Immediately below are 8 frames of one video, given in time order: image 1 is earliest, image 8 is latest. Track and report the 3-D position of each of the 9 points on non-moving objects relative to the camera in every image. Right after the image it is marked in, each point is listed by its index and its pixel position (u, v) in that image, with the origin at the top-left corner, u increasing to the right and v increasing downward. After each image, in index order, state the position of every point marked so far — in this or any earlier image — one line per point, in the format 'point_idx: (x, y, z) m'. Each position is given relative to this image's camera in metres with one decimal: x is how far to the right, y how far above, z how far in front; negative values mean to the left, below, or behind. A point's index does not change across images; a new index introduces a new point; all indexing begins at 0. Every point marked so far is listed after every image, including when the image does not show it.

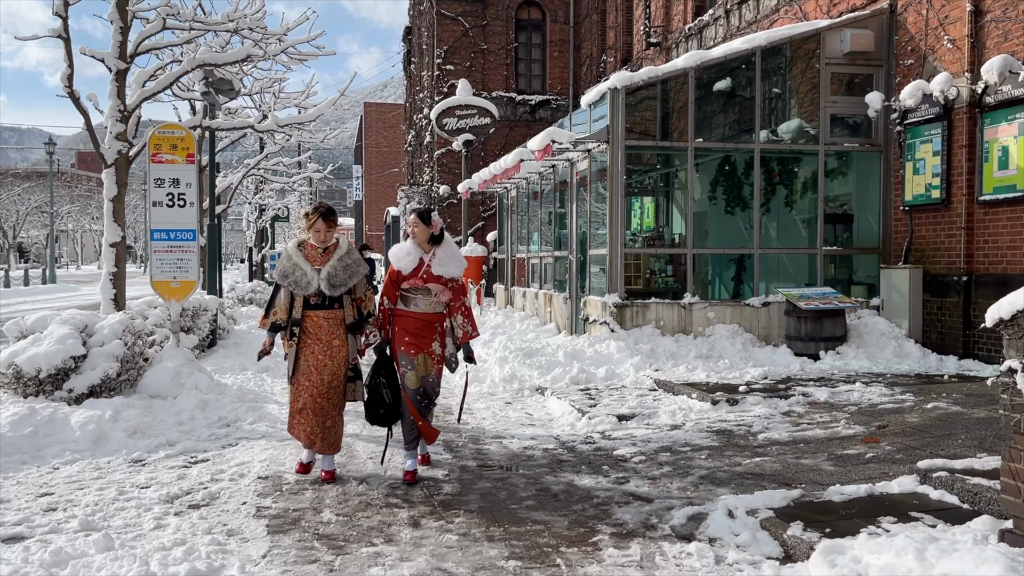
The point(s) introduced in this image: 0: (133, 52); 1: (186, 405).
0: (-3.8, +2.4, +8.7) m
1: (-2.6, -0.9, +6.8) m
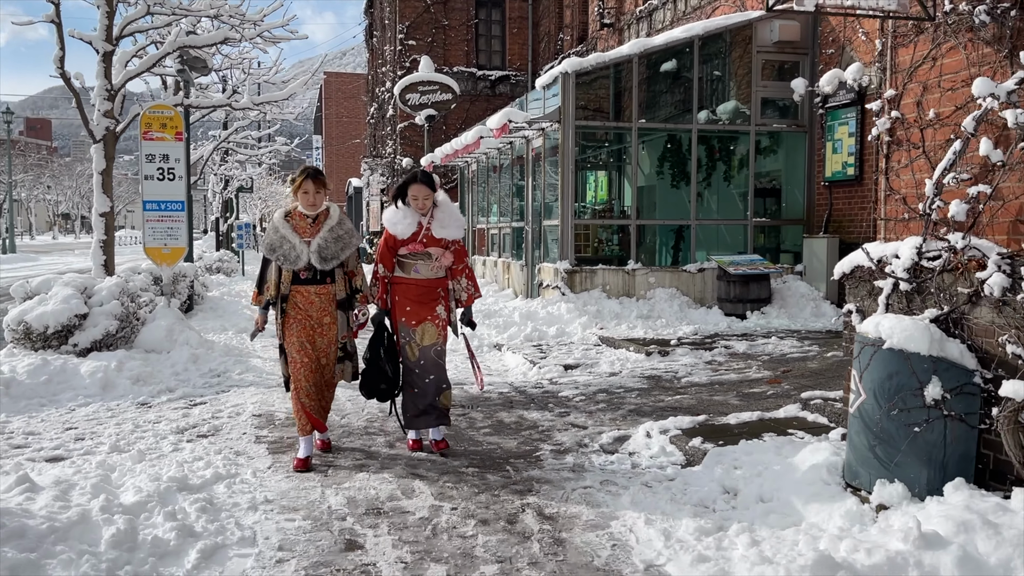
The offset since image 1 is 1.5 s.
0: (-4.3, +2.8, +9.3) m
1: (-2.9, -0.6, +7.6) m
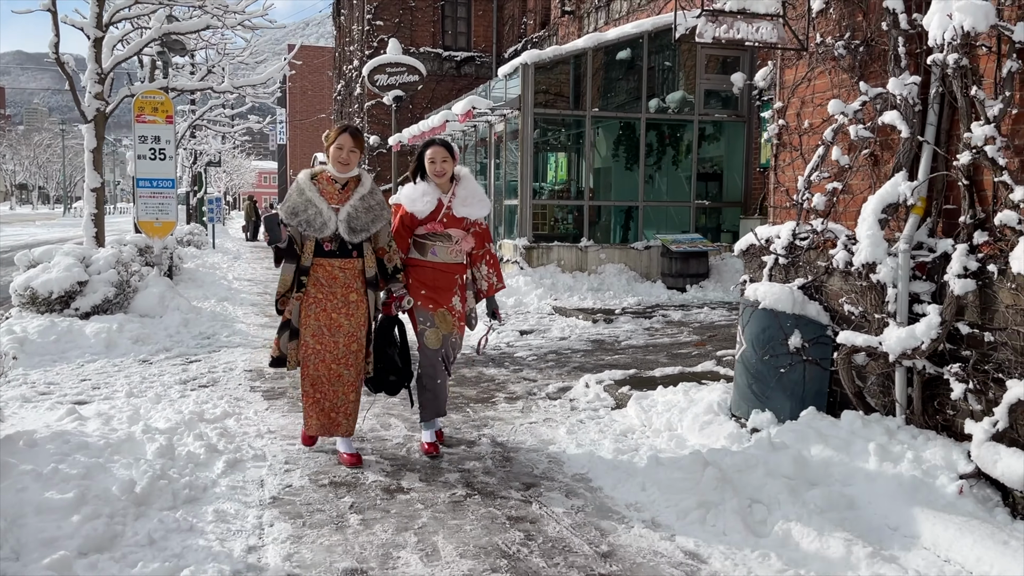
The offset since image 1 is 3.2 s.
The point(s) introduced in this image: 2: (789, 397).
0: (-4.7, +3.1, +9.9) m
1: (-3.3, -0.3, +8.4) m
2: (+1.4, -0.5, +4.2) m
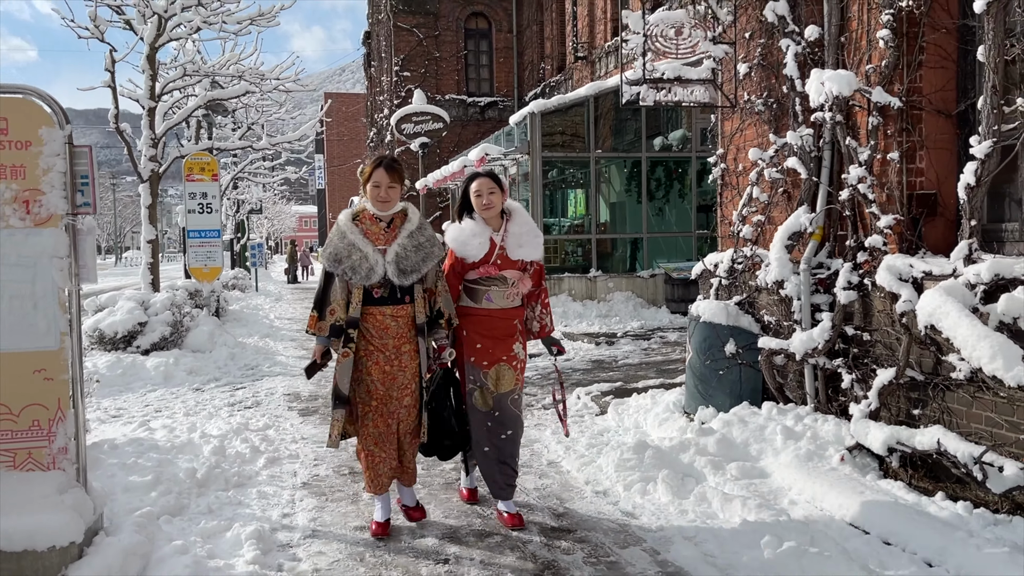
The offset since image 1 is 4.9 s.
0: (-4.6, +2.6, +11.2) m
1: (-3.2, -0.7, +9.4) m
2: (+1.3, -0.6, +5.1) m
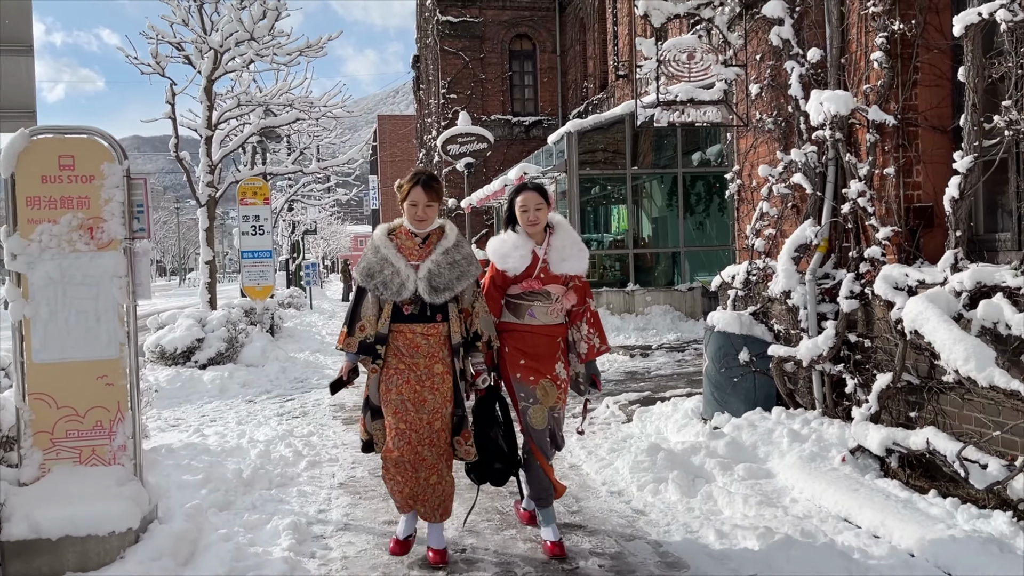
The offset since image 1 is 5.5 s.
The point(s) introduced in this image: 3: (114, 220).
0: (-4.1, +2.3, +11.9) m
1: (-2.8, -1.0, +9.9) m
2: (+1.4, -0.7, +5.3) m
3: (-1.7, +0.3, +3.6) m
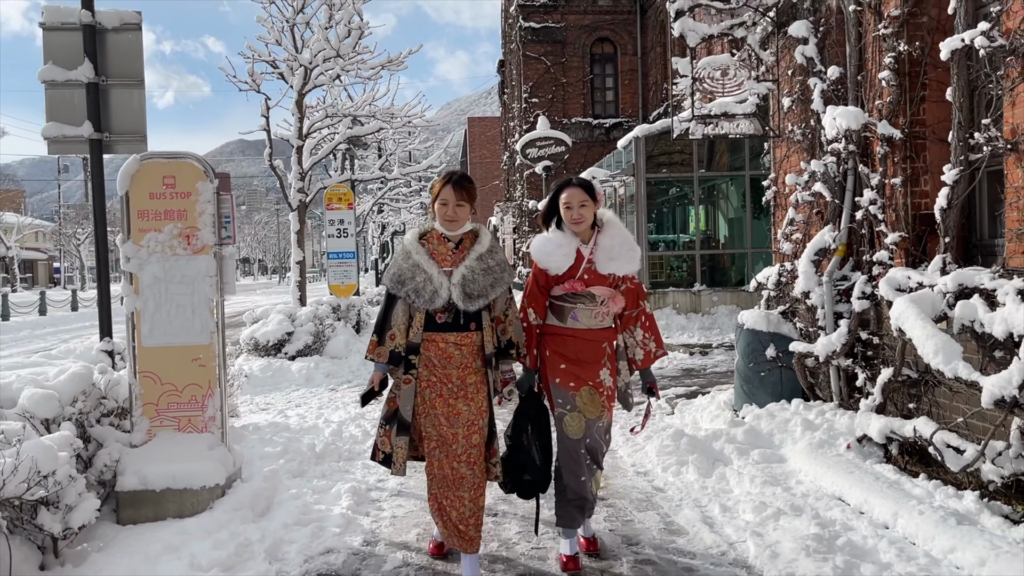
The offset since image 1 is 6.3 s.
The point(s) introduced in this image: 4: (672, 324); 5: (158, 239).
0: (-3.1, +2.3, +12.8) m
1: (-2.0, -0.9, +10.8) m
2: (+1.7, -0.7, +5.7) m
3: (-1.5, +0.3, +4.3) m
4: (+2.3, -0.5, +12.1) m
5: (-1.8, +0.2, +4.3) m
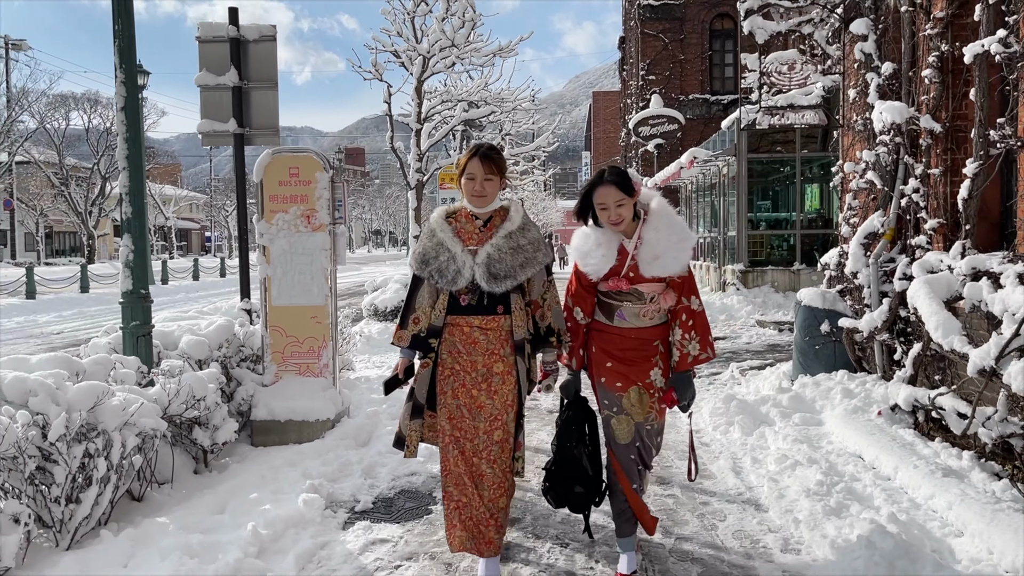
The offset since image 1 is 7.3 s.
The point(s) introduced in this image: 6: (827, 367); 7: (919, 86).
0: (-1.4, +2.8, +13.8) m
1: (-0.7, -0.6, +11.7) m
2: (+2.2, -0.6, +6.2) m
3: (-1.2, +0.5, +5.3) m
4: (+3.7, -0.2, +12.4) m
5: (-1.4, +0.4, +5.3) m
6: (+2.3, -0.6, +6.1) m
7: (+2.6, +1.3, +5.4) m
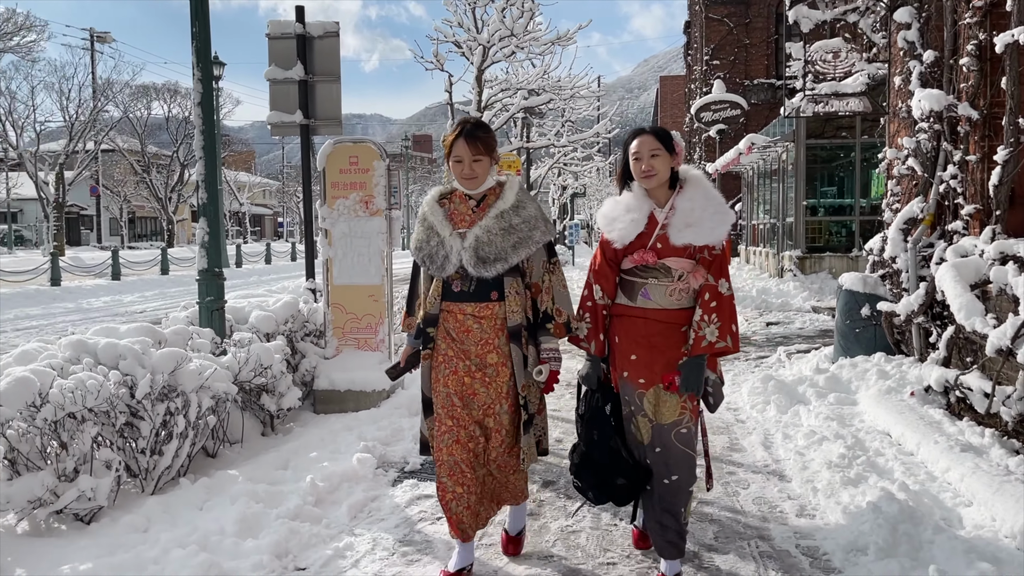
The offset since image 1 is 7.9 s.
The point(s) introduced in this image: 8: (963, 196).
0: (-0.4, +3.1, +14.1) m
1: (+0.1, -0.3, +12.1) m
2: (+2.6, -0.4, +6.3) m
3: (-0.9, +0.6, +5.7) m
4: (+4.6, 0.0, +12.4) m
5: (-1.1, +0.6, +5.7) m
6: (+2.6, -0.5, +6.3) m
7: (+2.9, +1.4, +5.5) m
8: (+2.8, +0.6, +5.4) m
